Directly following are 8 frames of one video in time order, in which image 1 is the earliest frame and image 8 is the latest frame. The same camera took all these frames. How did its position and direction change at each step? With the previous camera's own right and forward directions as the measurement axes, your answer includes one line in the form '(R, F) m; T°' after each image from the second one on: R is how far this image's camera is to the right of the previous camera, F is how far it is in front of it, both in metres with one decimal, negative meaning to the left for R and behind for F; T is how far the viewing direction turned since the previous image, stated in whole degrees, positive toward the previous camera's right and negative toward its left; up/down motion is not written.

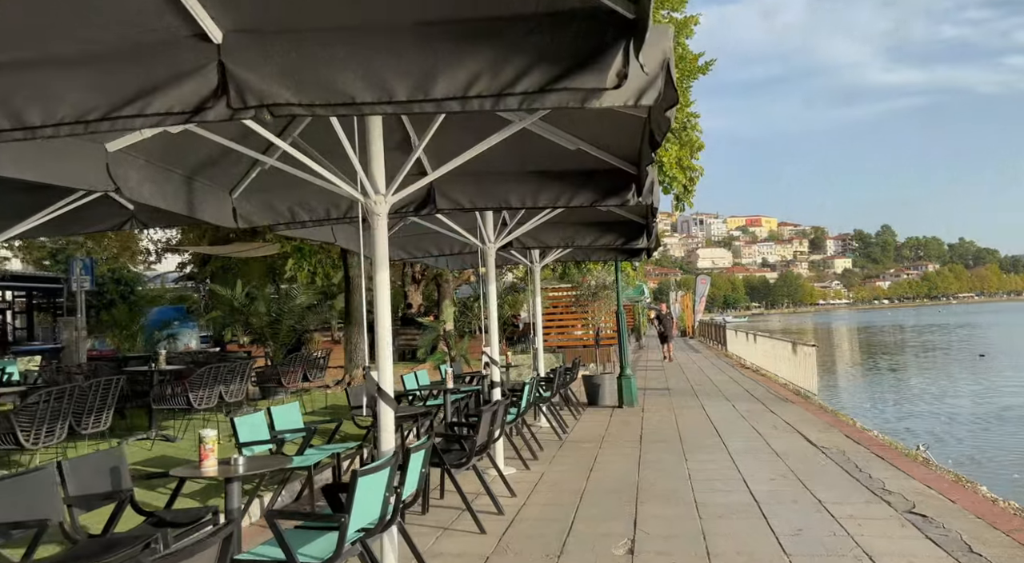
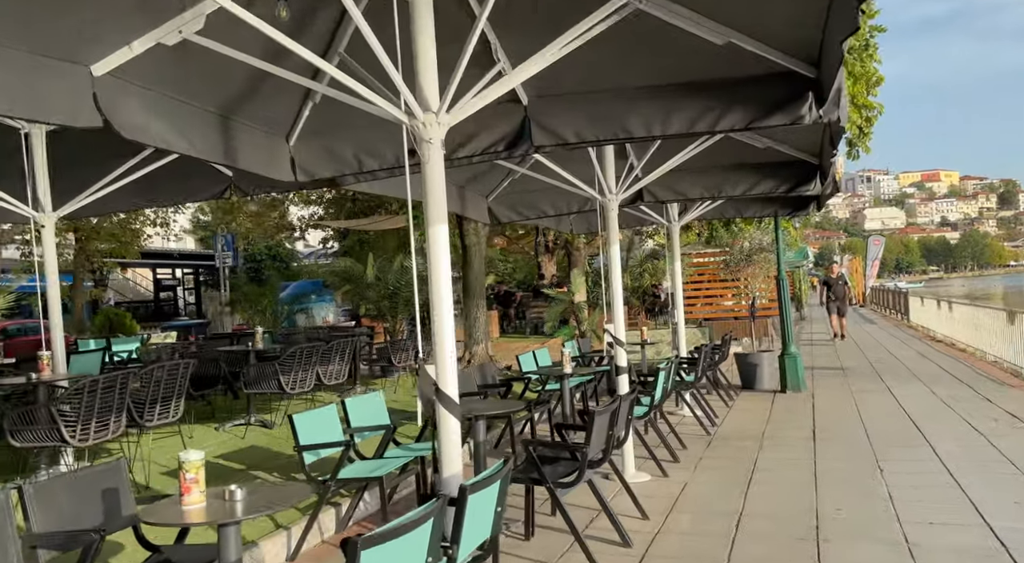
(+0.1, +1.4) m; -11°
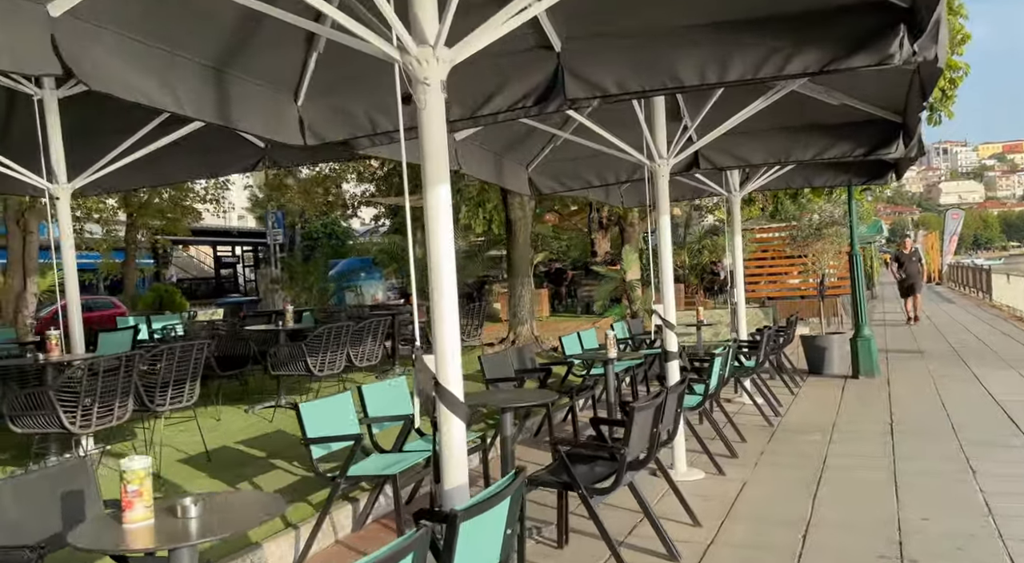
(+0.1, +0.5) m; -4°
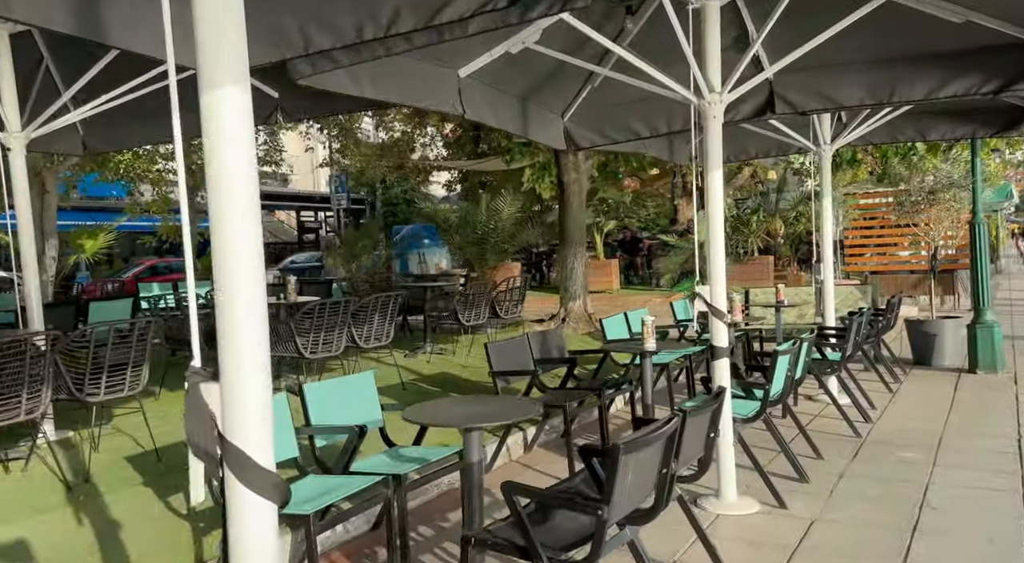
(+0.5, +1.1) m; -7°
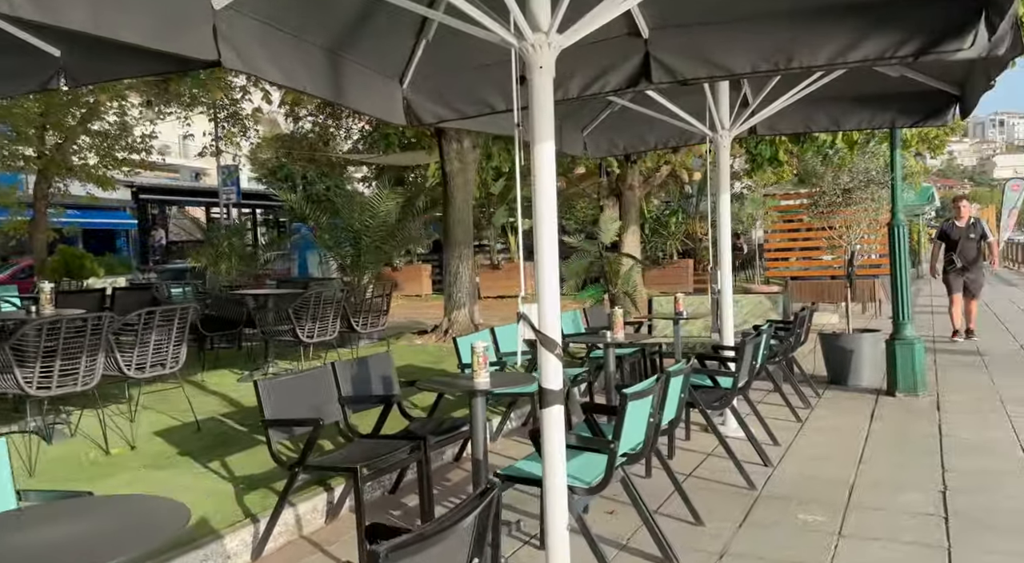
(+0.7, +1.2) m; +4°
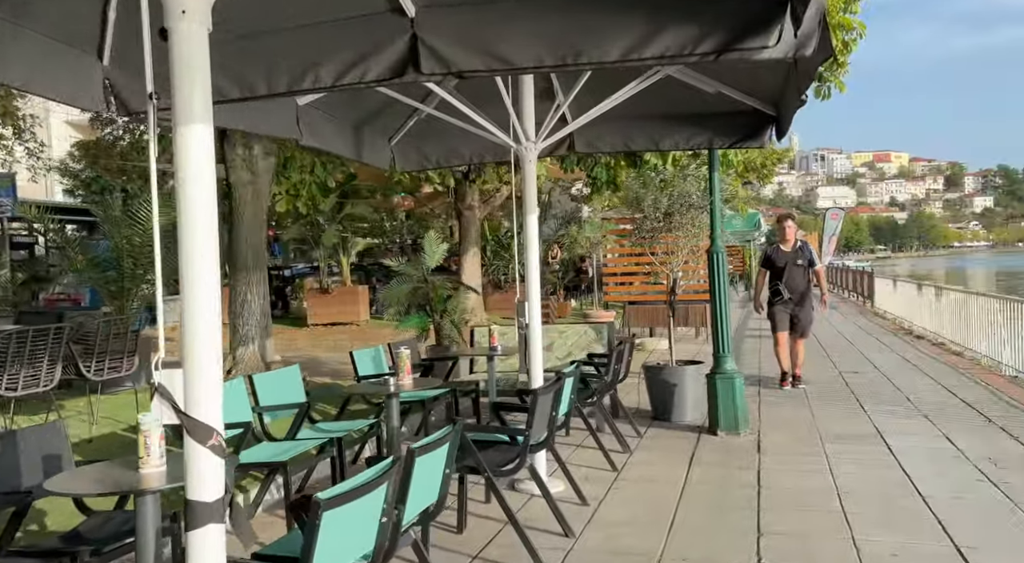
(+0.6, +0.8) m; +10°
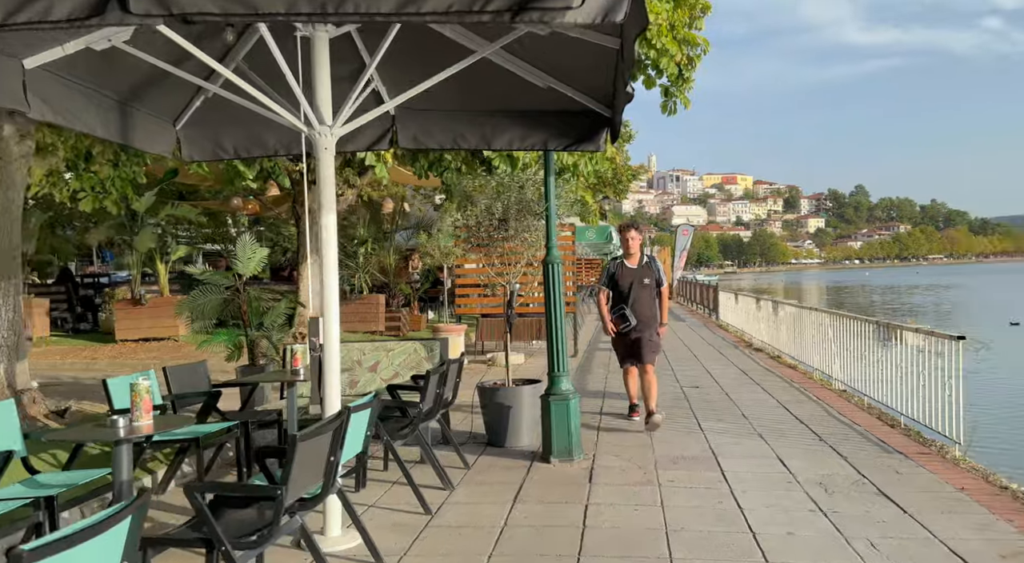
(+0.4, +0.7) m; +10°
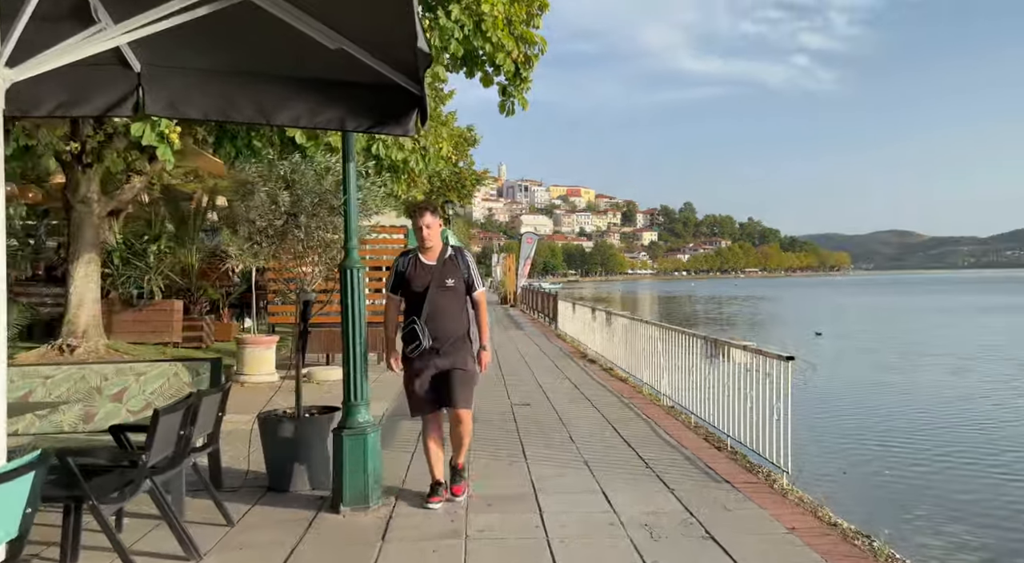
(+0.4, +1.0) m; +11°
